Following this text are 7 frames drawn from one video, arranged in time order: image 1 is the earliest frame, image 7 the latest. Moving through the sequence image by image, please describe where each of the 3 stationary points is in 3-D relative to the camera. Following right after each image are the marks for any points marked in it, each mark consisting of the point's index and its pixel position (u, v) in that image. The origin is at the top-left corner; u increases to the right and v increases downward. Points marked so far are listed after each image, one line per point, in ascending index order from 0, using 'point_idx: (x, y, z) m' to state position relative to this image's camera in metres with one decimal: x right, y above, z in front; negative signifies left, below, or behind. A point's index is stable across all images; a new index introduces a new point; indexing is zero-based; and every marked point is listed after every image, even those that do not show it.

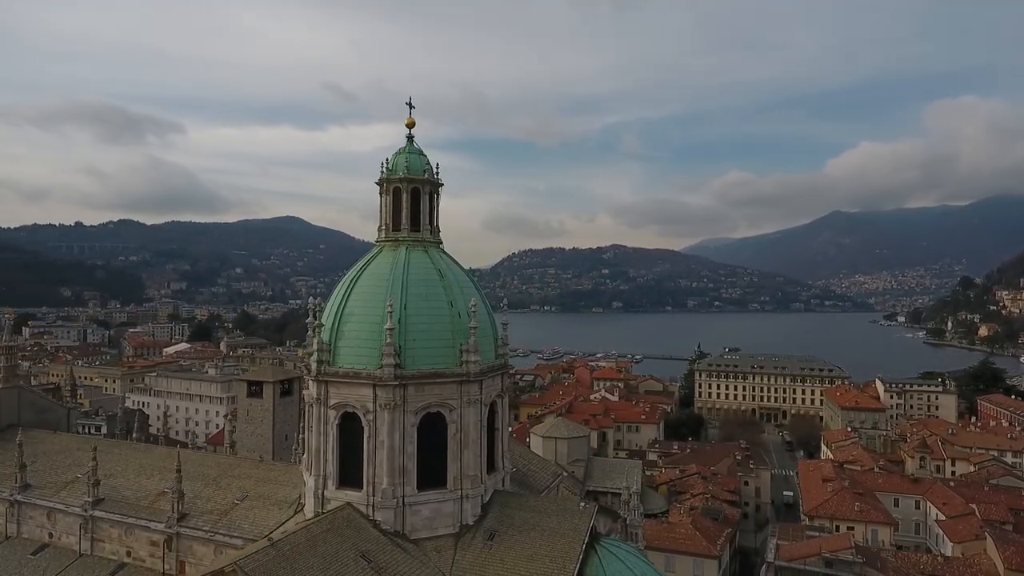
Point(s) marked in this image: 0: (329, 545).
0: (-4.9, -6.9, +17.5) m
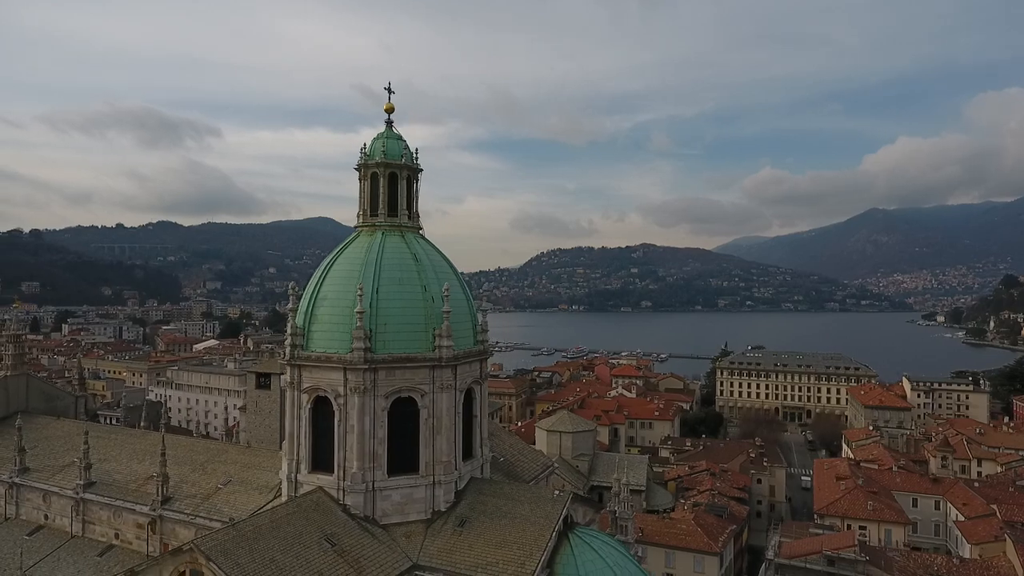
0: (-5.9, -6.4, +17.5) m
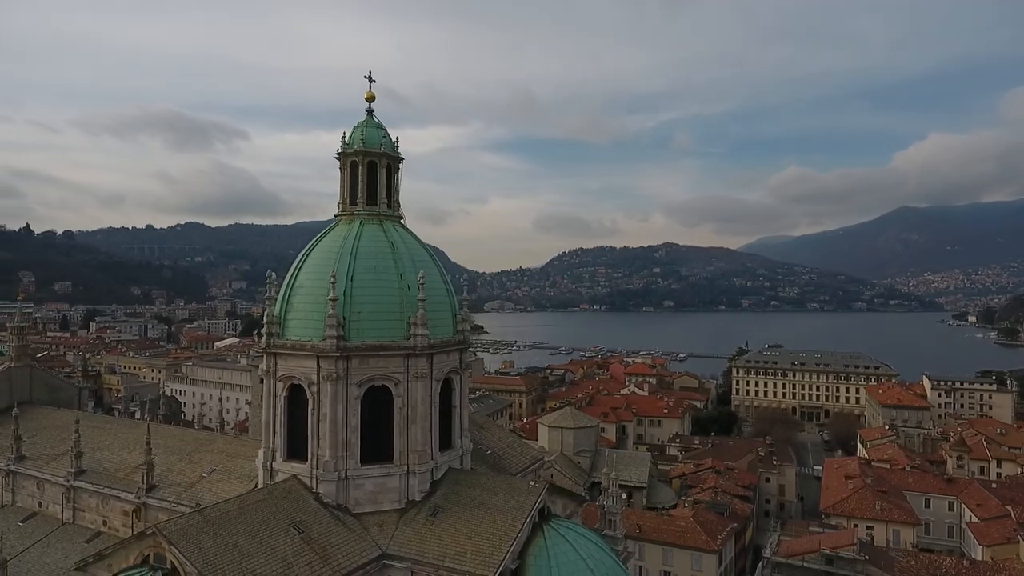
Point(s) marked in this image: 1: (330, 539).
0: (-6.7, -6.1, +17.4) m
1: (-5.0, -6.8, +17.7) m
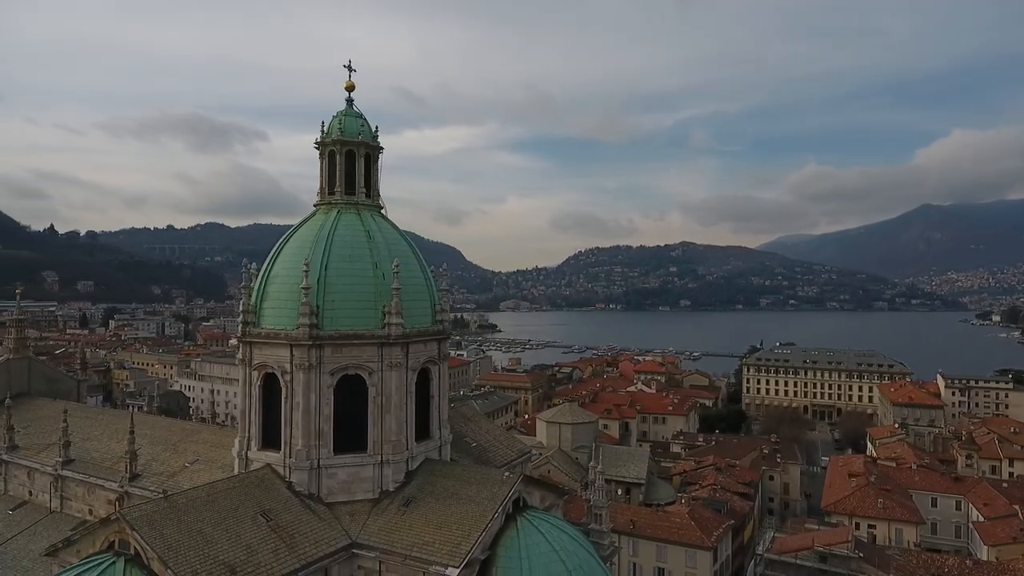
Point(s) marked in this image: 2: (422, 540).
0: (-7.5, -5.7, +17.4) m
1: (-5.8, -6.5, +17.6) m
2: (-2.4, -6.8, +17.4) m
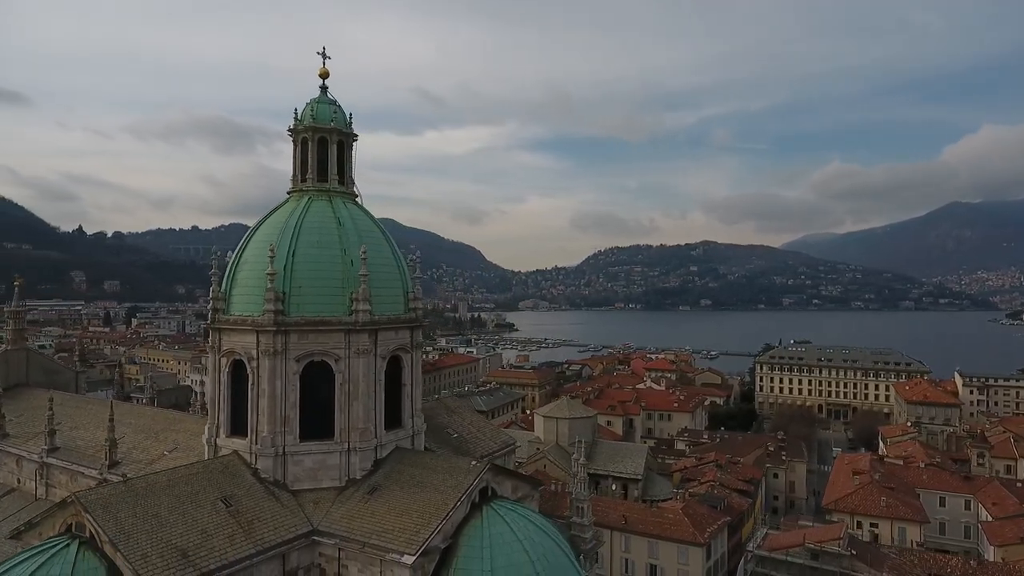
0: (-8.6, -5.3, +17.3) m
1: (-6.8, -6.1, +17.5) m
2: (-3.4, -6.4, +17.2) m
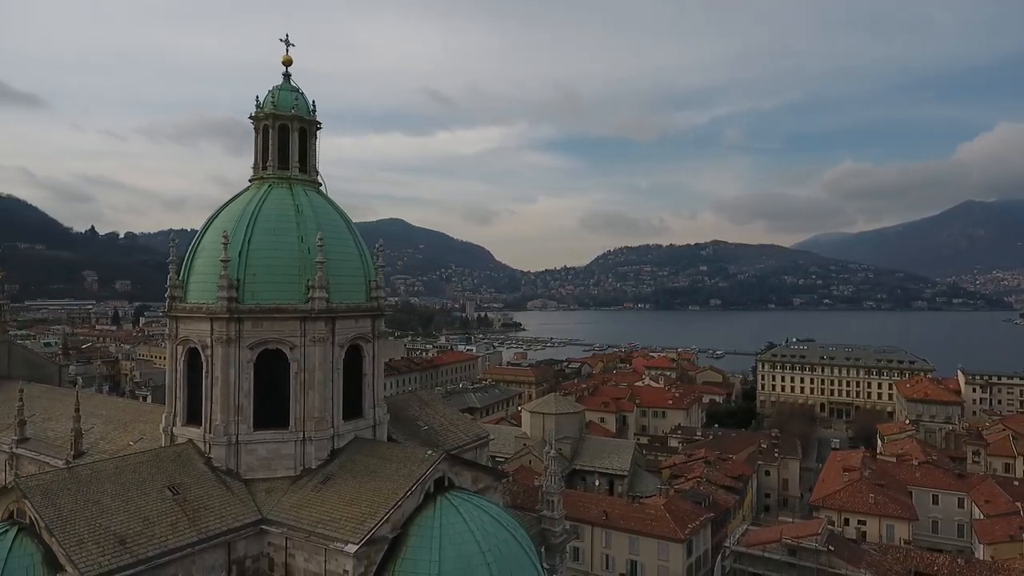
0: (-9.9, -4.9, +17.1) m
1: (-8.1, -5.7, +17.2) m
2: (-4.7, -6.0, +16.9) m
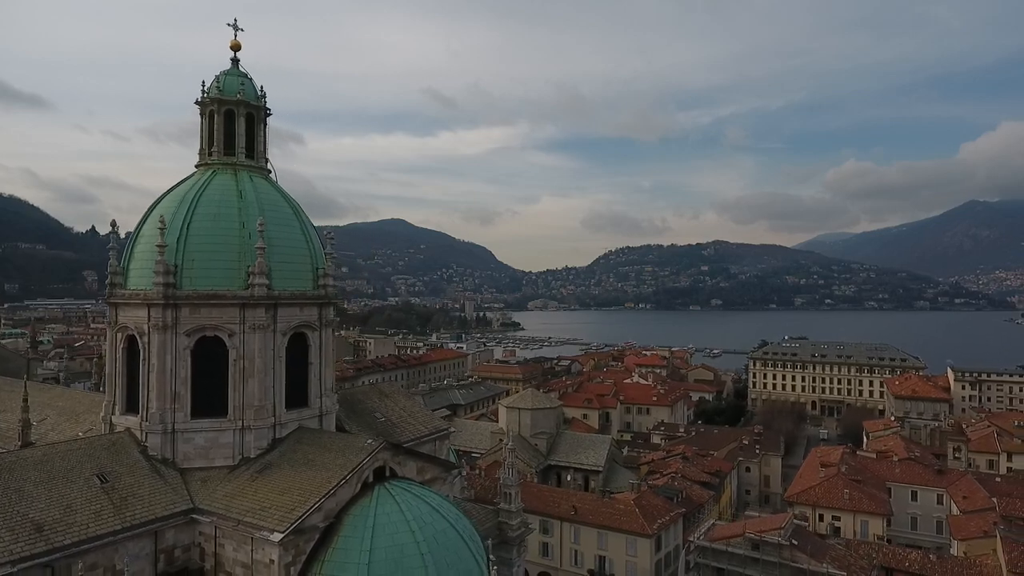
0: (-11.5, -4.5, +16.8) m
1: (-9.8, -5.3, +16.9) m
2: (-6.4, -5.6, +16.6) m
